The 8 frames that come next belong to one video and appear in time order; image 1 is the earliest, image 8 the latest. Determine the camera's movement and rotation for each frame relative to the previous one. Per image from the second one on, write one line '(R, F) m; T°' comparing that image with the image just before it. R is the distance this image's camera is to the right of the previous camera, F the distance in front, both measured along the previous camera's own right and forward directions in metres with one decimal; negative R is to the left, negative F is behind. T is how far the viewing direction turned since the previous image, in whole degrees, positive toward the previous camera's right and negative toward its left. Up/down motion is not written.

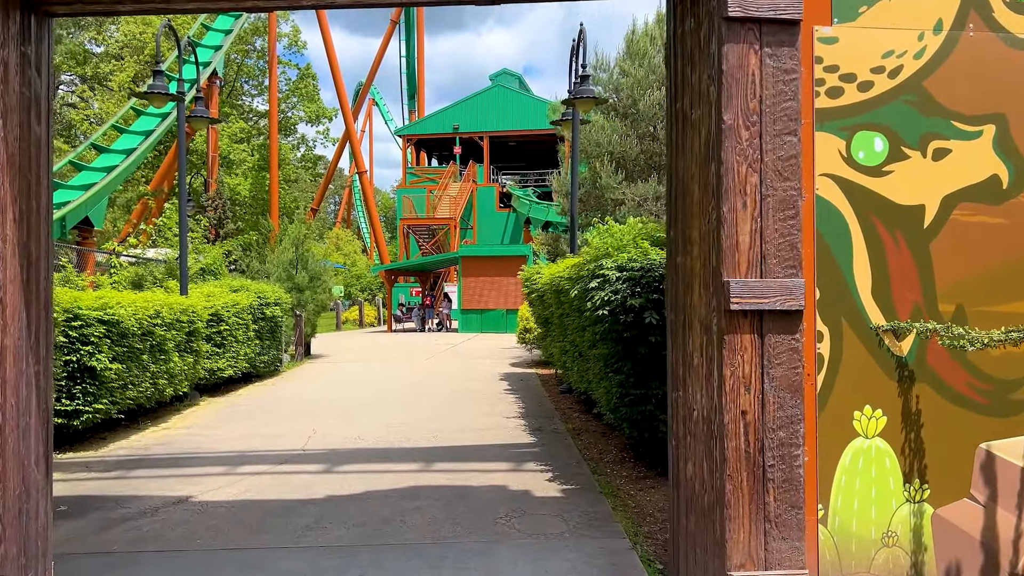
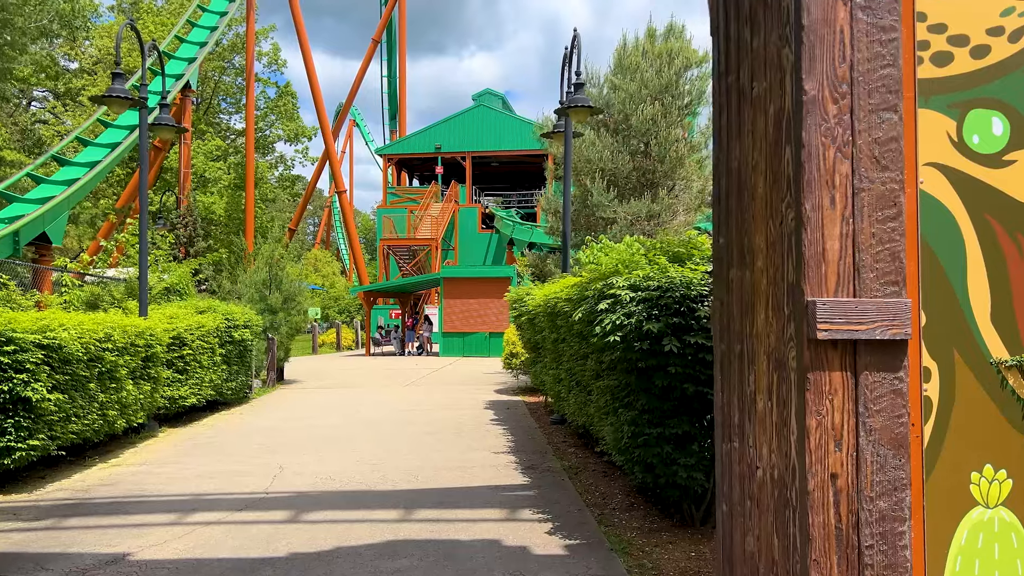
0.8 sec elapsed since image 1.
(-0.1, +0.8) m; +1°
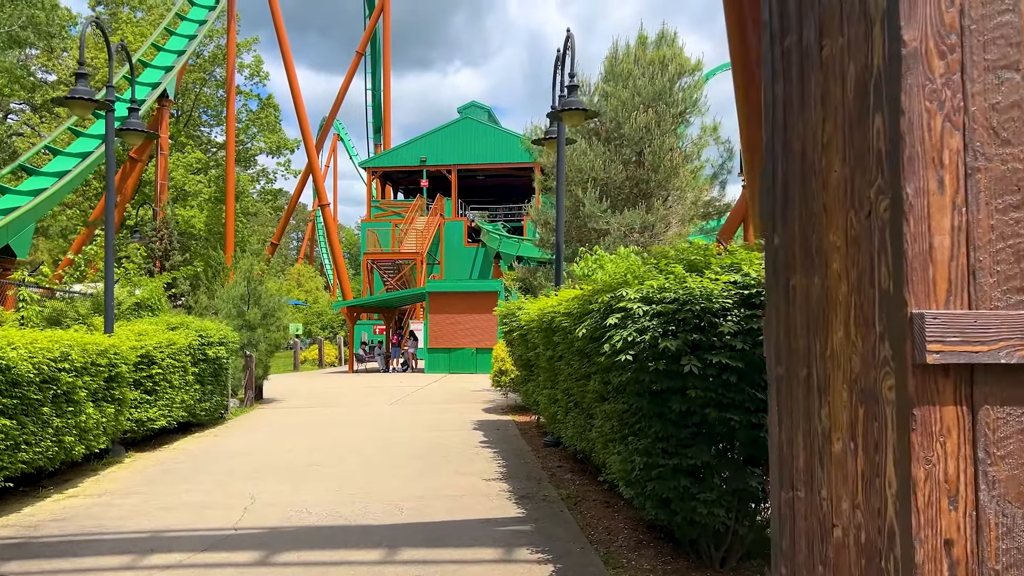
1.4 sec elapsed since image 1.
(-0.1, +0.6) m; +1°
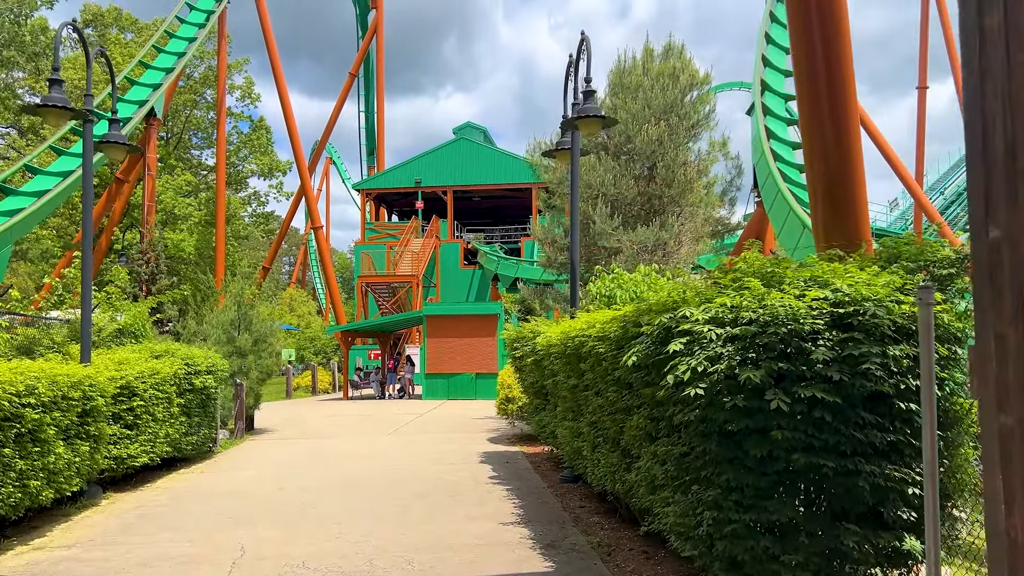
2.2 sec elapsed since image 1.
(-0.2, +0.7) m; +1°
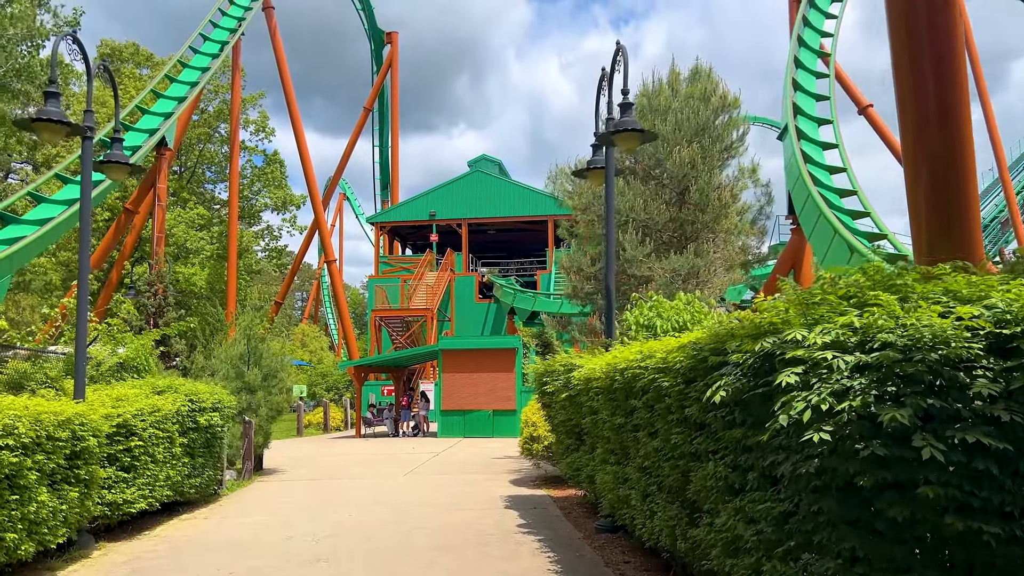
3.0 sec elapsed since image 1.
(-0.2, +0.7) m; -1°
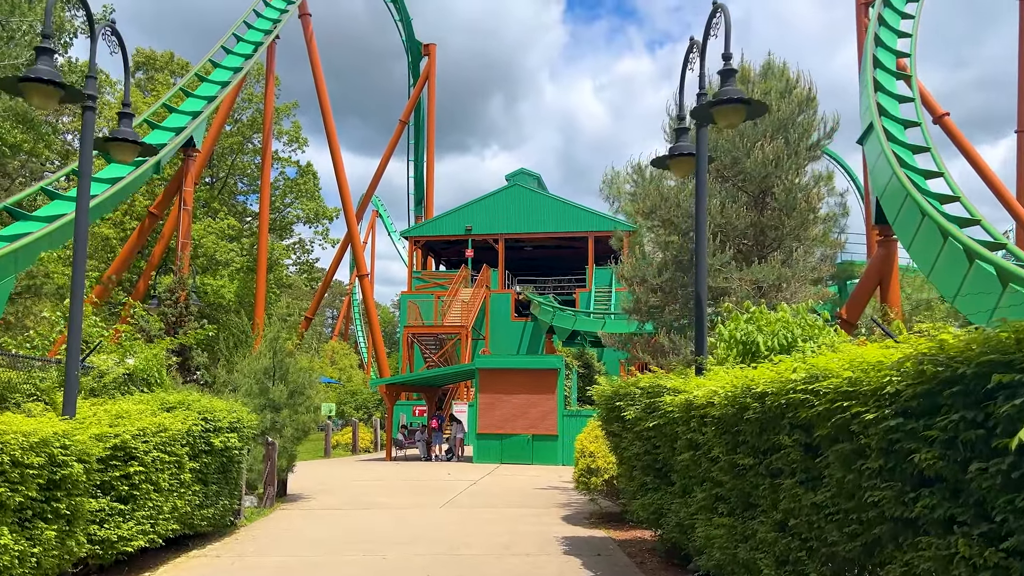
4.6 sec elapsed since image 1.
(-0.3, +1.4) m; -2°
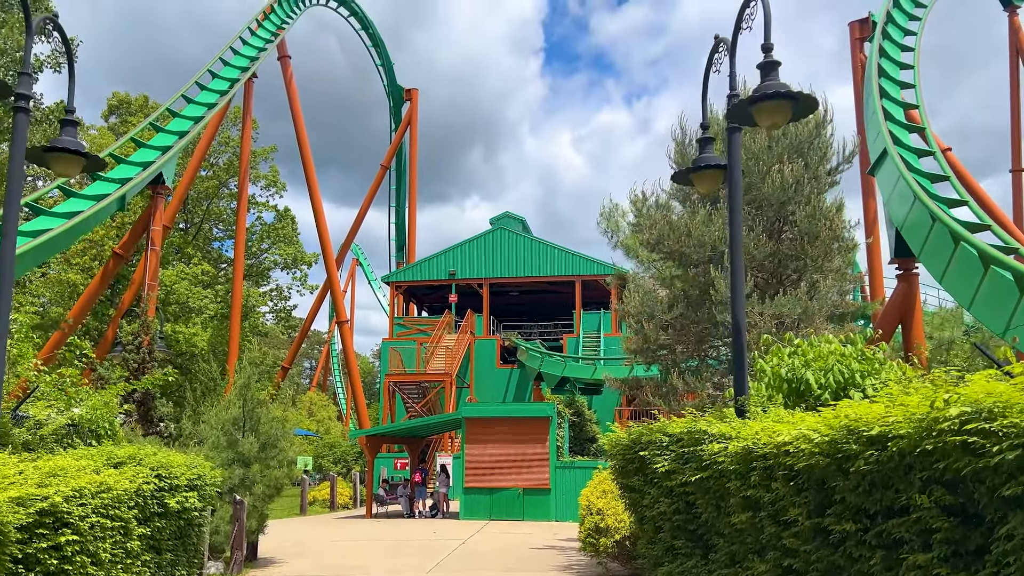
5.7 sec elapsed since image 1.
(-0.2, +1.0) m; +1°
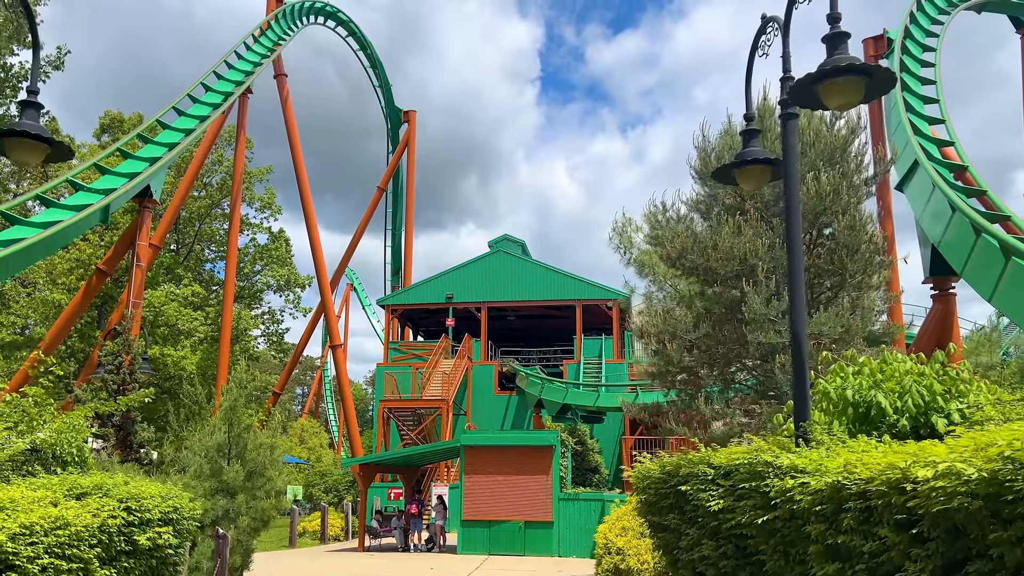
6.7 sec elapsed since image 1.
(-0.2, +0.8) m; 0°
